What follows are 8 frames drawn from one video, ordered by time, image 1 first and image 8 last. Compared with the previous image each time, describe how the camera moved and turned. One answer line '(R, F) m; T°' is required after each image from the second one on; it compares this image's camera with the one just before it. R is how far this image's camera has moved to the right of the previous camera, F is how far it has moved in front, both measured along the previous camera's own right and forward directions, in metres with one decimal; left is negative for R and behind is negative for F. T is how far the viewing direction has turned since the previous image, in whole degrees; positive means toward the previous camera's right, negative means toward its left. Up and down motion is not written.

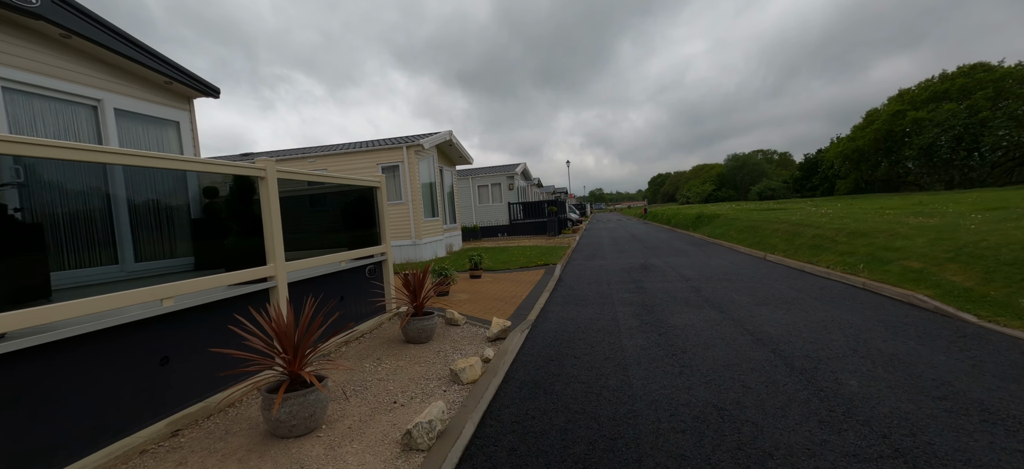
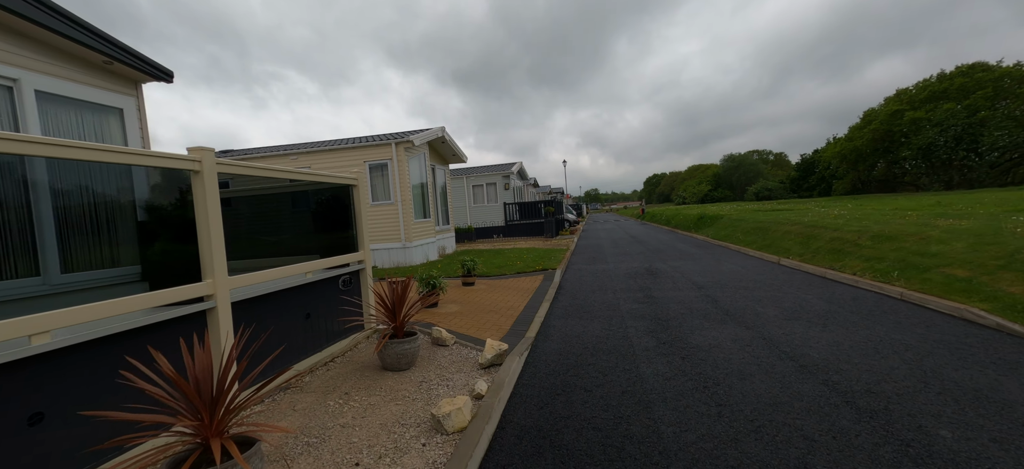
(0.0, +0.7) m; +1°
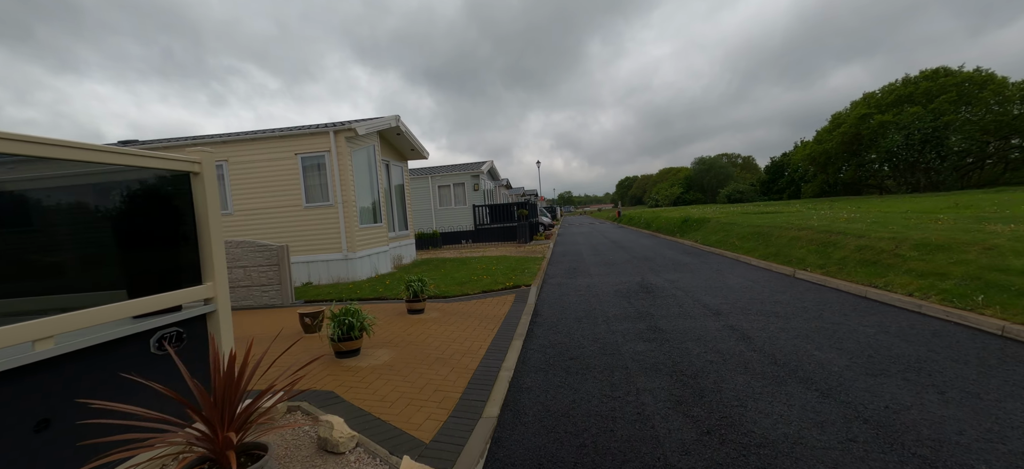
(+0.2, +1.9) m; +4°
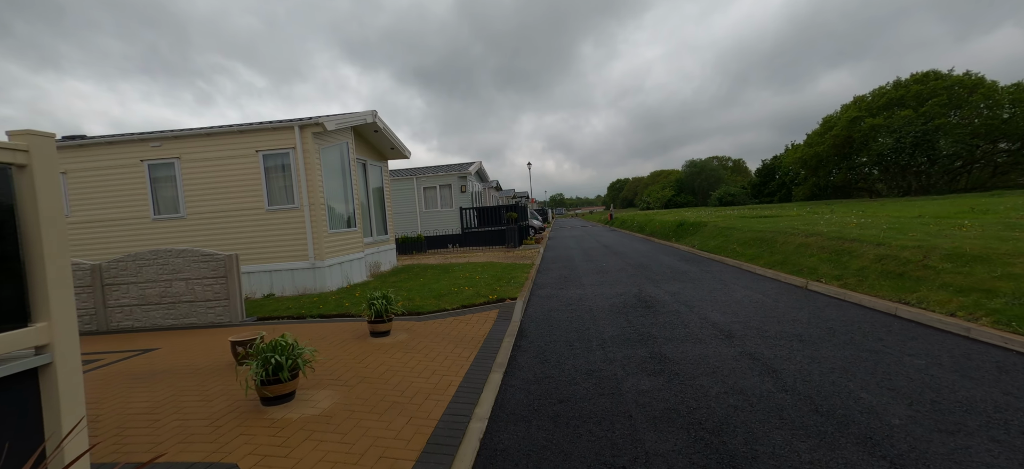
(+0.1, +0.9) m; +1°
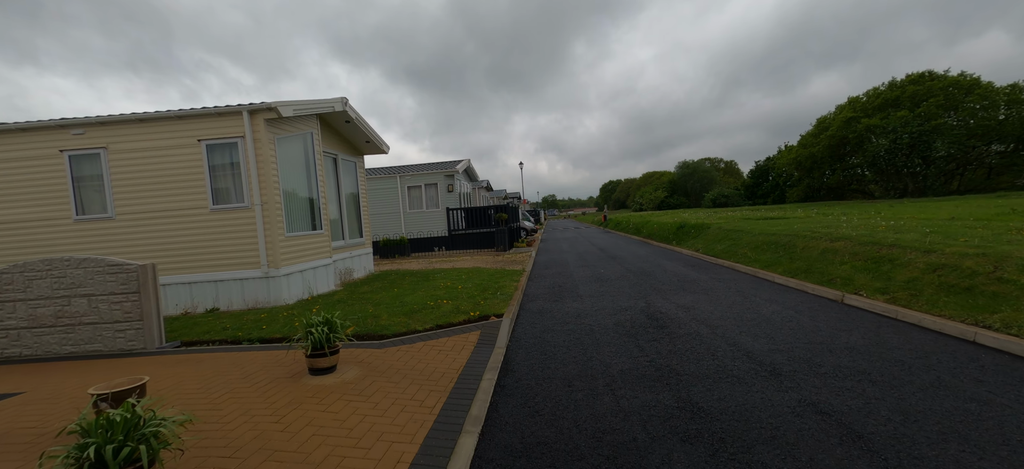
(+0.1, +1.2) m; +1°
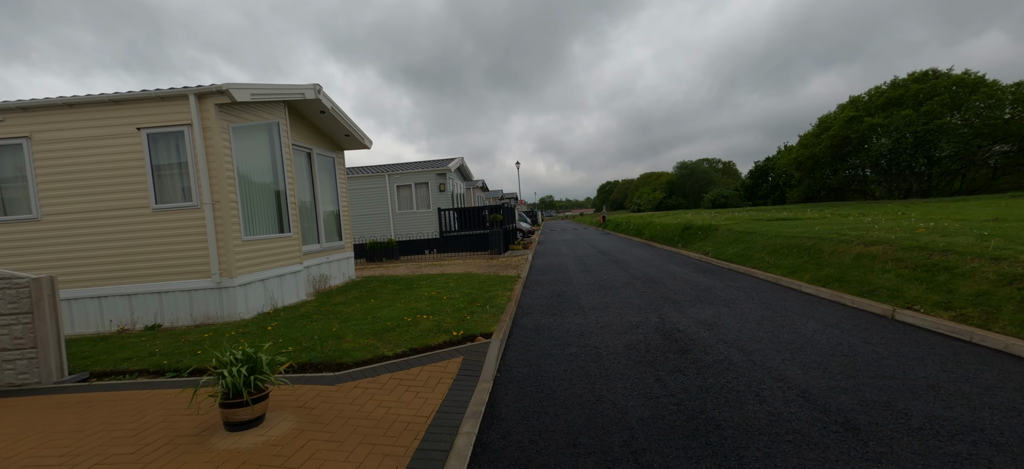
(+0.1, +1.0) m; 0°
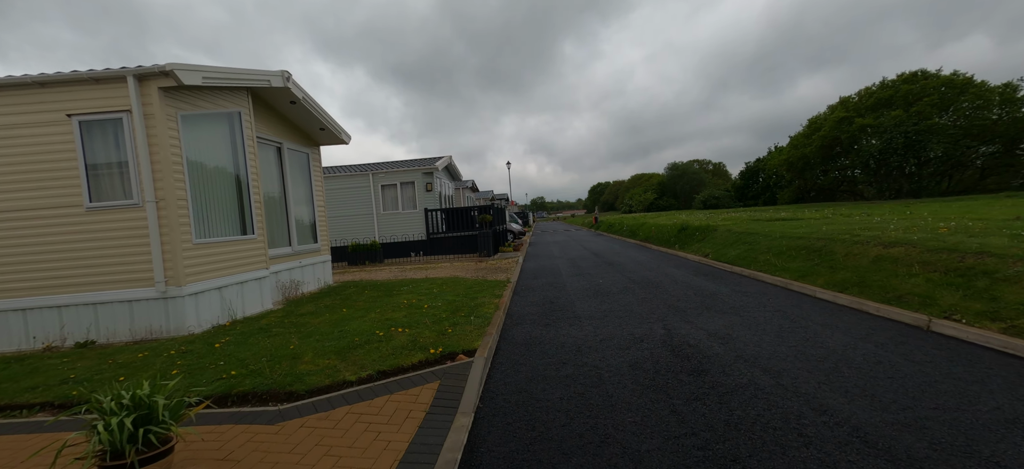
(+0.1, +0.7) m; +1°
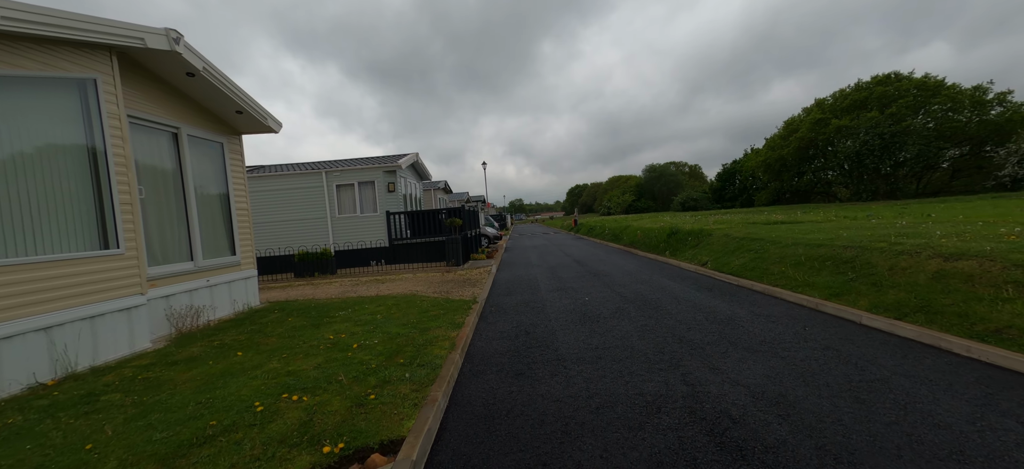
(+0.2, +1.7) m; +3°
